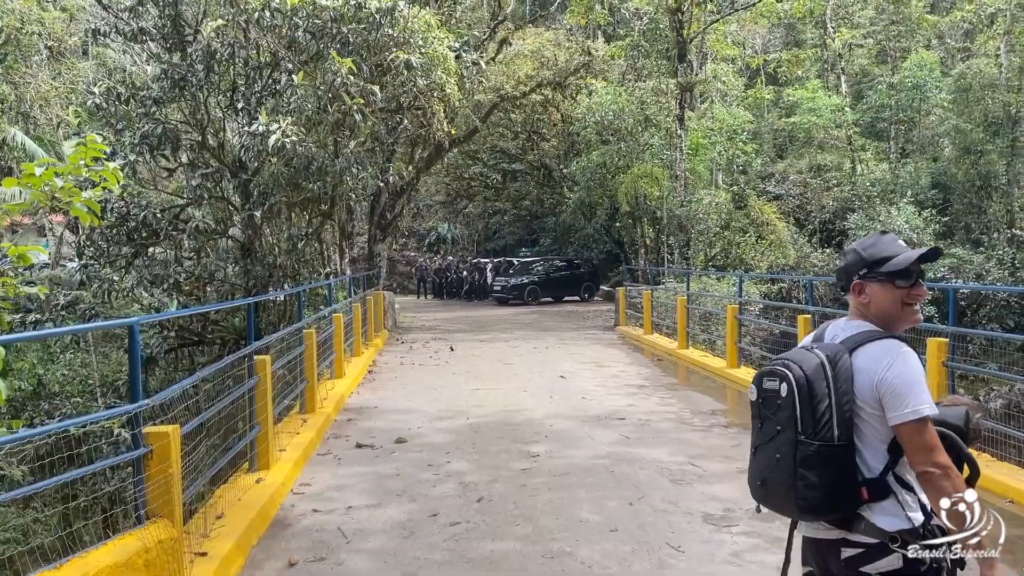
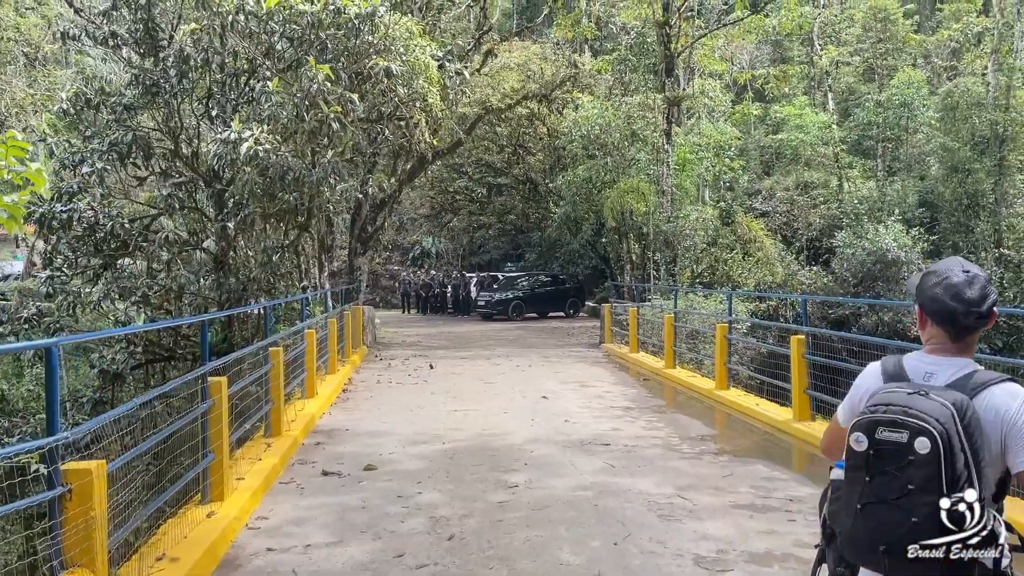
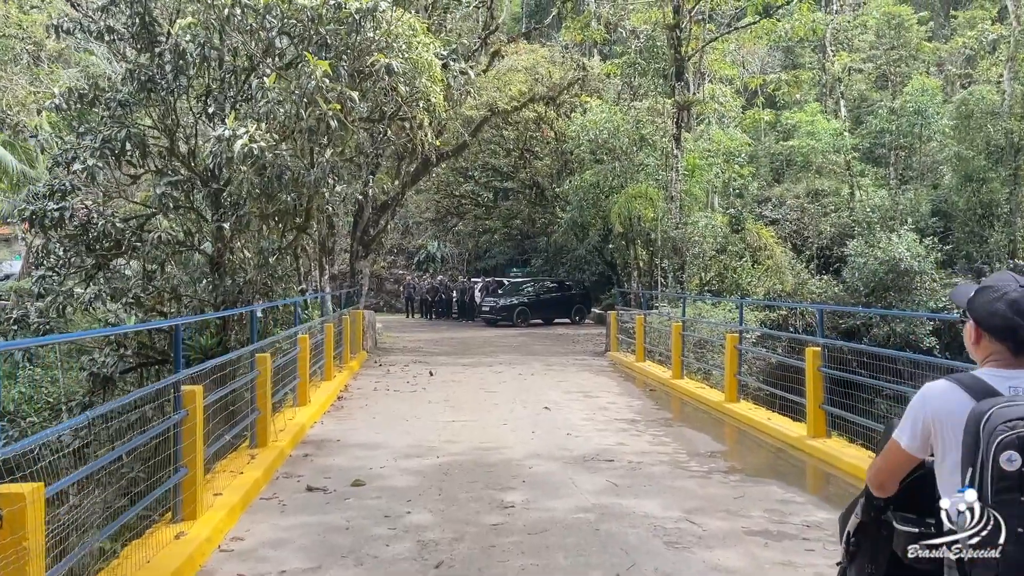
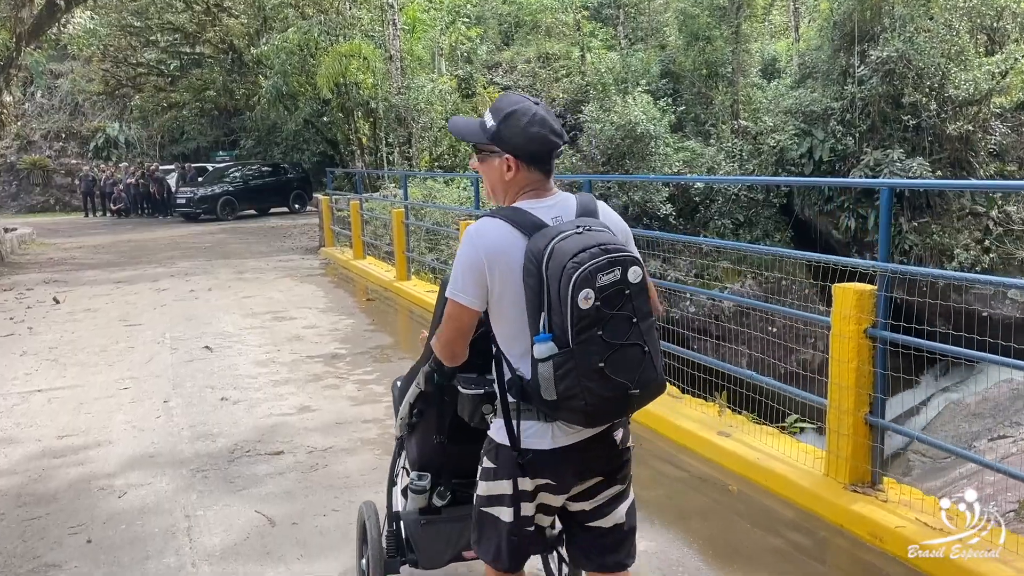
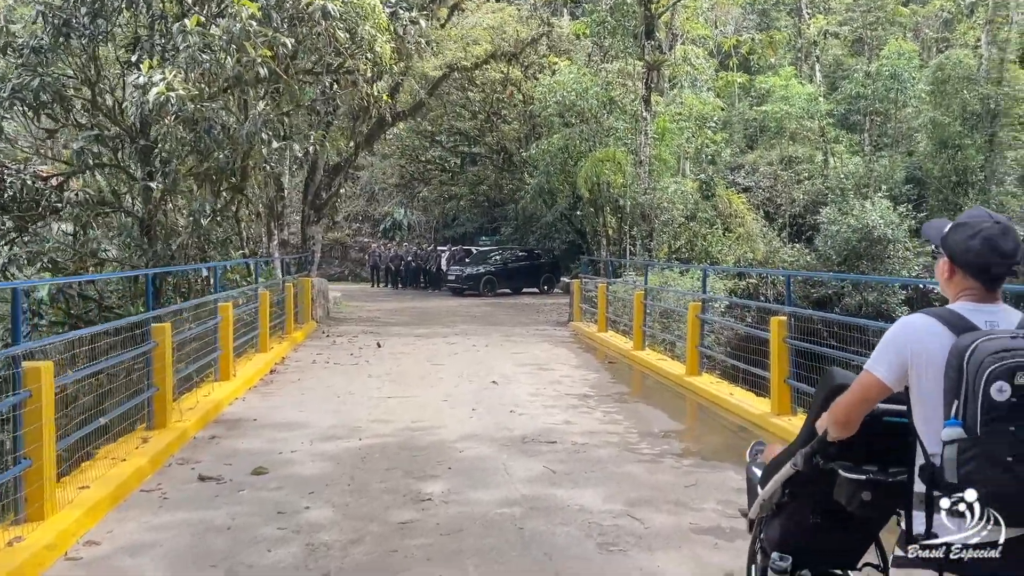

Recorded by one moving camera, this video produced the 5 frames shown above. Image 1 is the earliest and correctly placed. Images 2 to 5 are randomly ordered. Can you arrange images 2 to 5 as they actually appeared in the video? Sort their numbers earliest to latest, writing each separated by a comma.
2, 3, 5, 4
